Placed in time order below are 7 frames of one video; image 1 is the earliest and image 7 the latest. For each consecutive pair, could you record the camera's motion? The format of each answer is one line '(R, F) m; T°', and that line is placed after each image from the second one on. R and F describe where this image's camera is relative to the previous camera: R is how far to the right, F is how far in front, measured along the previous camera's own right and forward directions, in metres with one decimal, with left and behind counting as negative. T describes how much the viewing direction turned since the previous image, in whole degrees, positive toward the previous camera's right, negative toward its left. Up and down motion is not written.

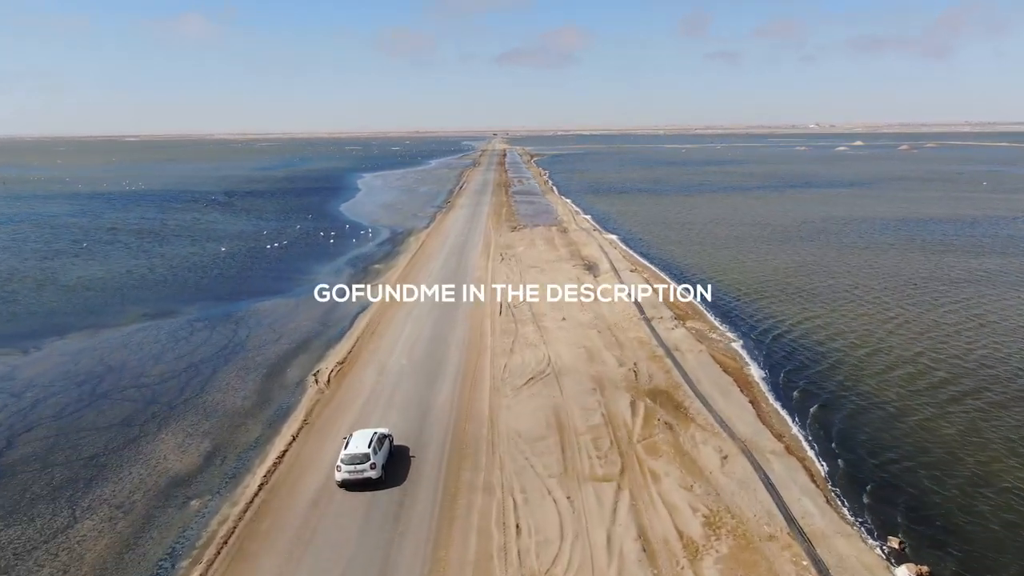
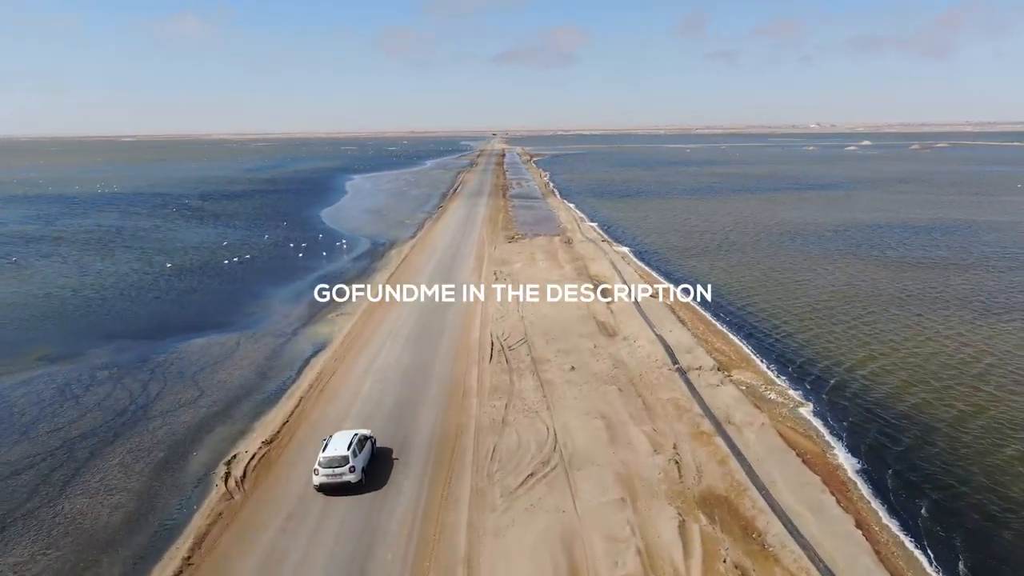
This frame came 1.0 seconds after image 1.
(+0.2, +8.3) m; 0°
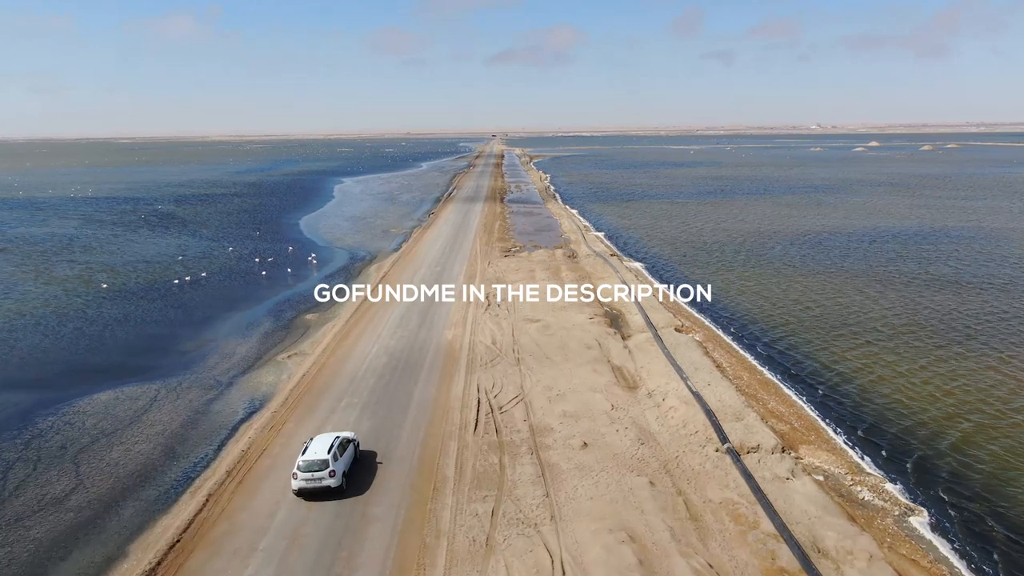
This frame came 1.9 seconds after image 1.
(+0.2, +7.2) m; 0°
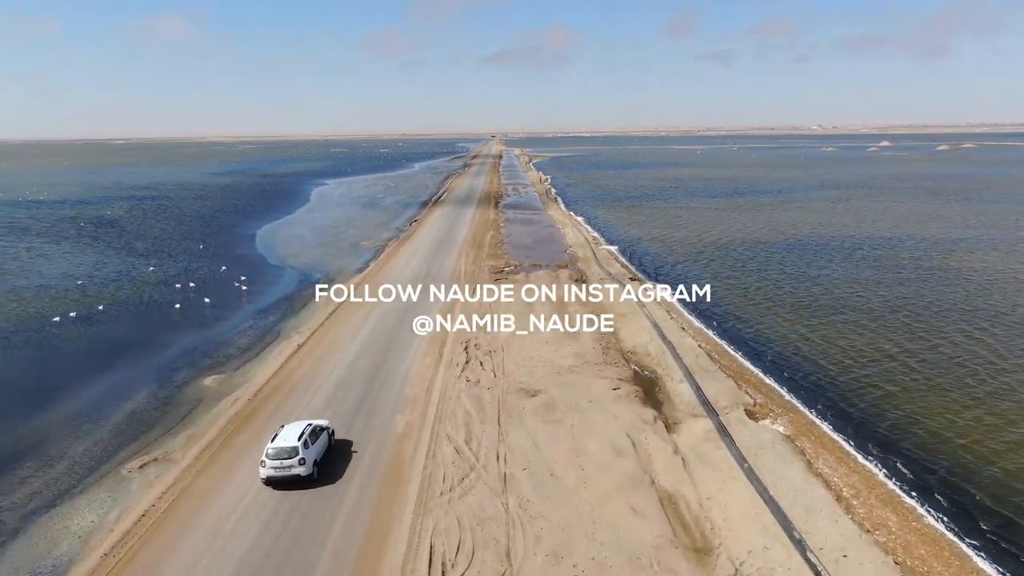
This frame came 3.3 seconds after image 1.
(+0.4, +11.2) m; 0°
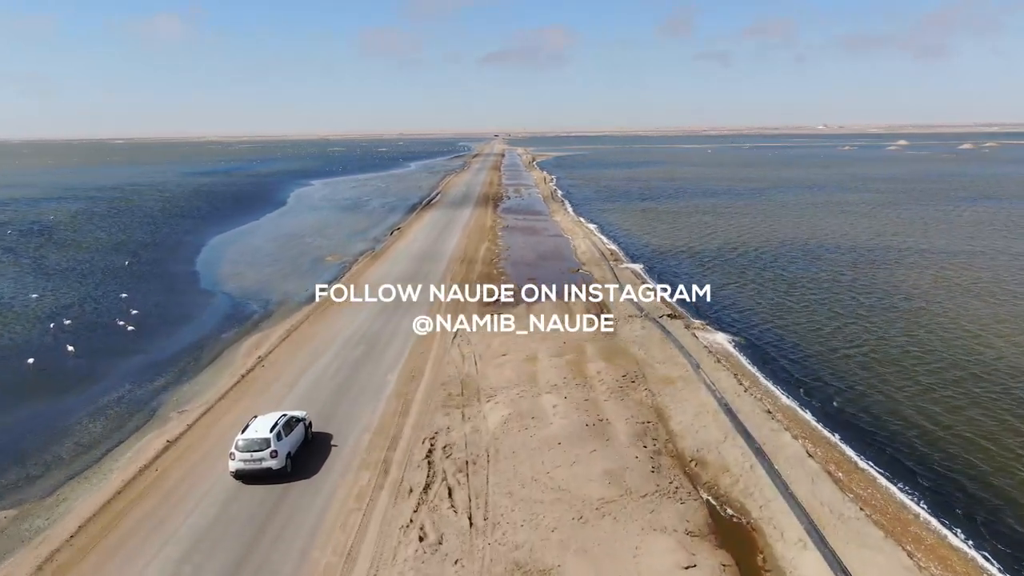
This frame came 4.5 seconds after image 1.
(+0.3, +10.7) m; 0°
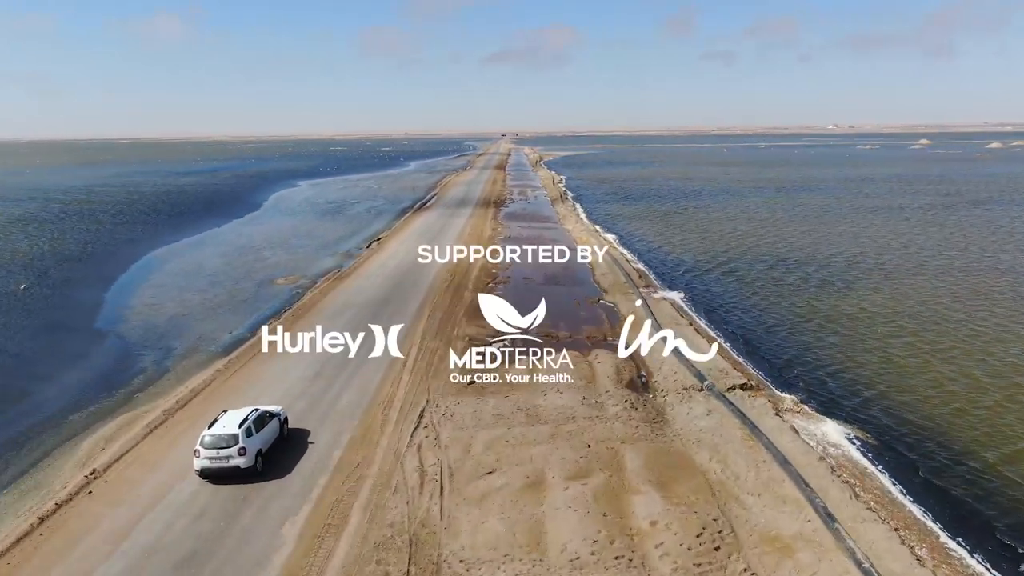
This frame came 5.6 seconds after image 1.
(+0.3, +10.0) m; 0°
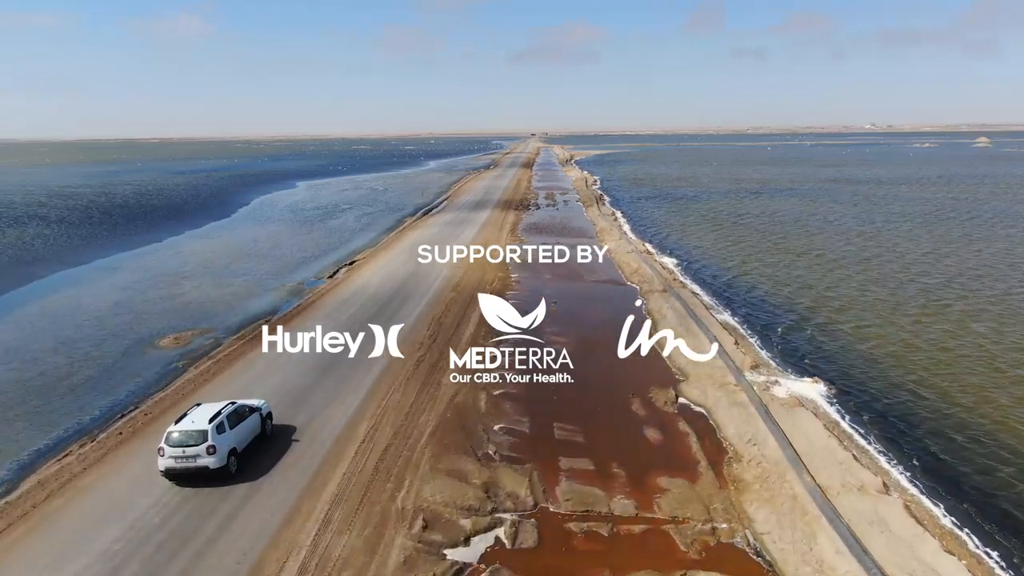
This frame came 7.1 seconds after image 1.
(+0.4, +13.6) m; -2°
